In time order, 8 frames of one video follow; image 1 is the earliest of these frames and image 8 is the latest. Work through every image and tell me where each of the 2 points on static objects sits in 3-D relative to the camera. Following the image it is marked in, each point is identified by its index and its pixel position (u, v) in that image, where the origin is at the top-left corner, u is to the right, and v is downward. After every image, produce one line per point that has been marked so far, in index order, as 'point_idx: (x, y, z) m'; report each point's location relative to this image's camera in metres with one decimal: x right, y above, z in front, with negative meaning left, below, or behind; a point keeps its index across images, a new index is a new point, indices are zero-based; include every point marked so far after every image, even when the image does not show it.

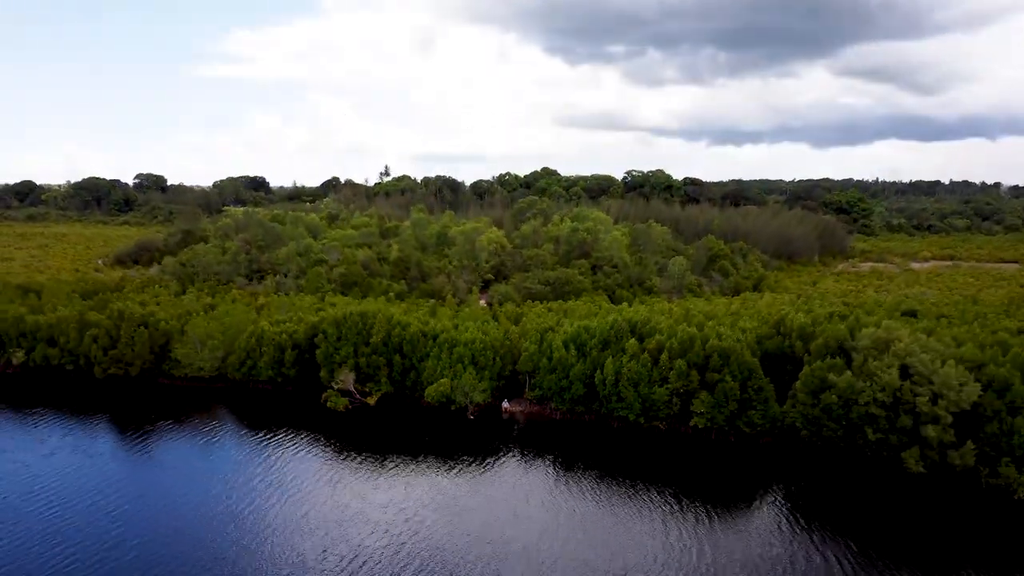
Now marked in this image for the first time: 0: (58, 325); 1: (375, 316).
0: (-10.4, -1.0, +19.0) m
1: (-2.9, -0.7, +17.6) m
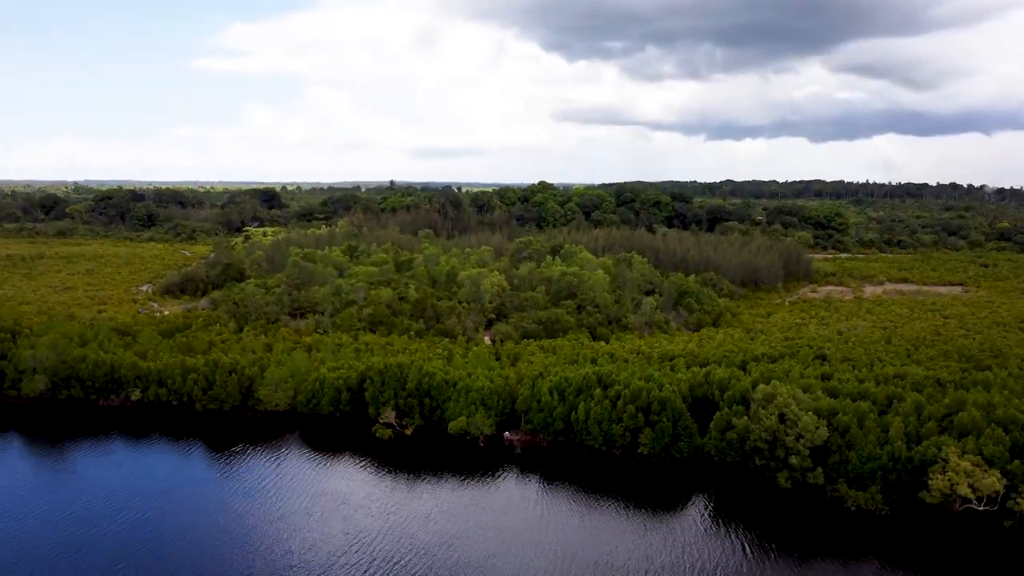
0: (-10.4, -2.6, +24.6) m
1: (-2.9, -2.3, +23.2) m
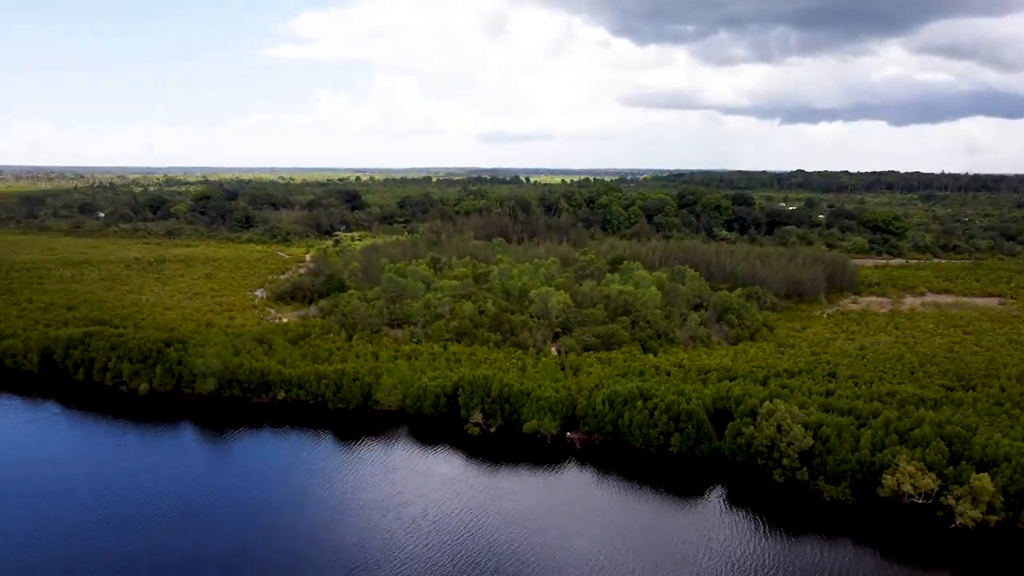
0: (-8.0, -3.5, +31.4) m
1: (-0.7, -3.3, +29.5) m
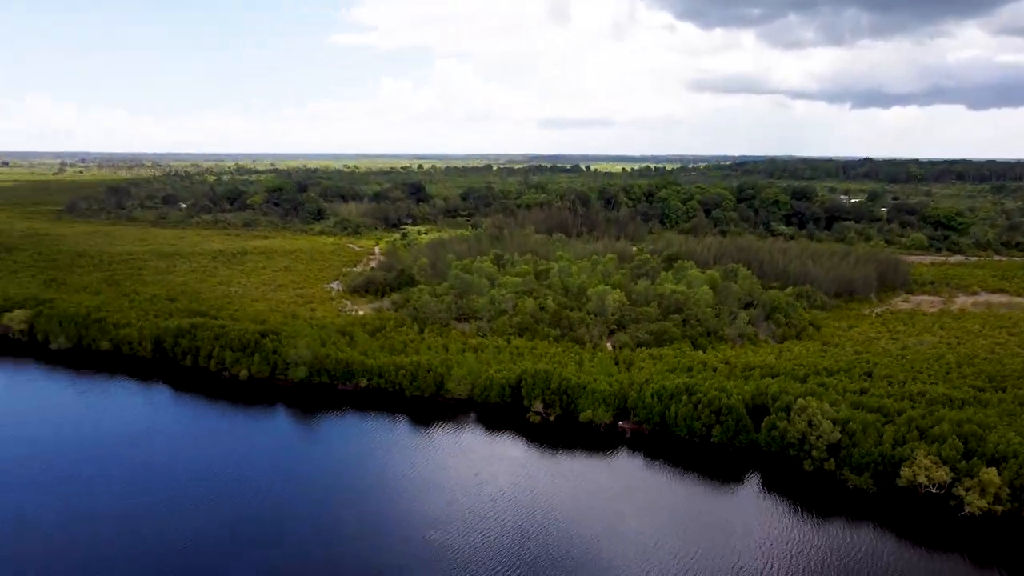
0: (-5.6, -3.4, +35.2) m
1: (+1.6, -3.4, +32.7) m
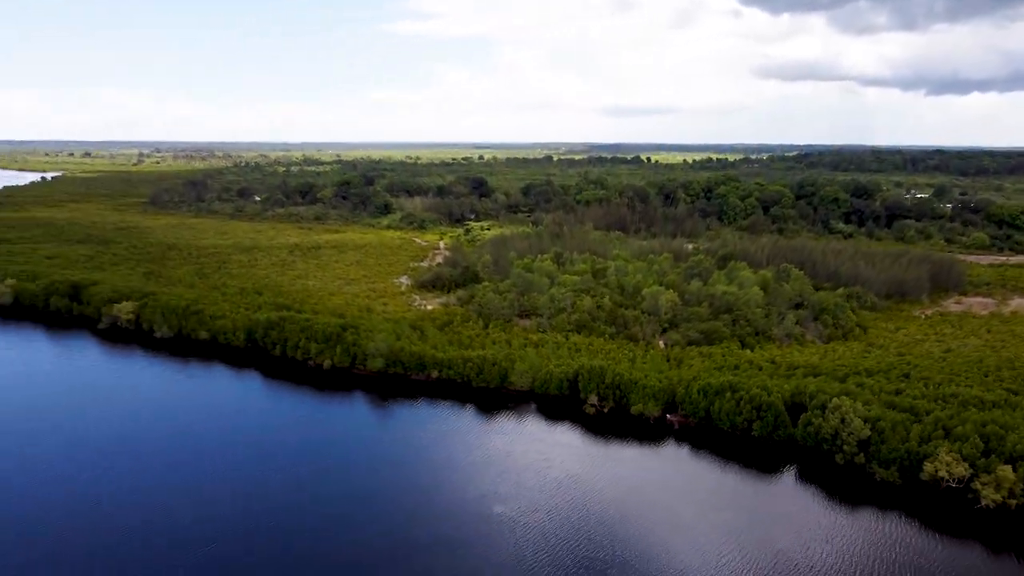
0: (-2.9, -3.4, +38.6) m
1: (+4.1, -3.5, +35.6) m
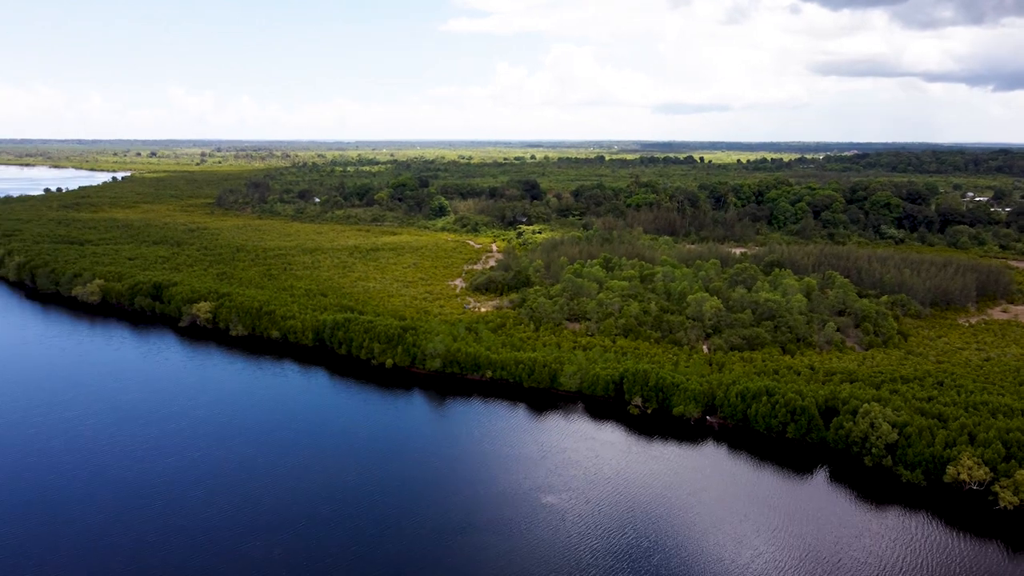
0: (-0.4, -3.7, +41.3) m
1: (+6.4, -3.9, +37.8) m
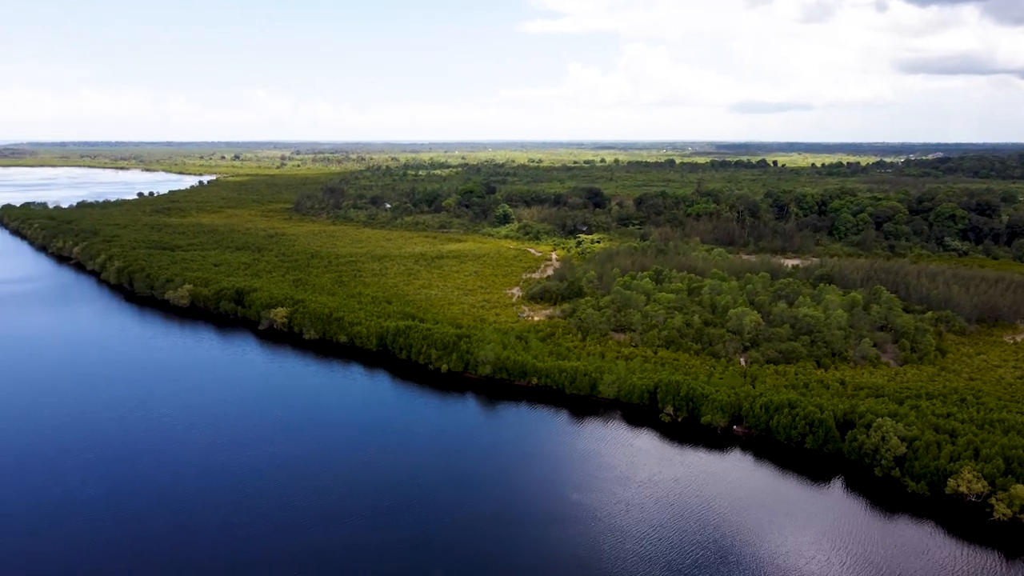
0: (+2.0, -4.5, +44.6) m
1: (+8.5, -4.7, +40.6) m
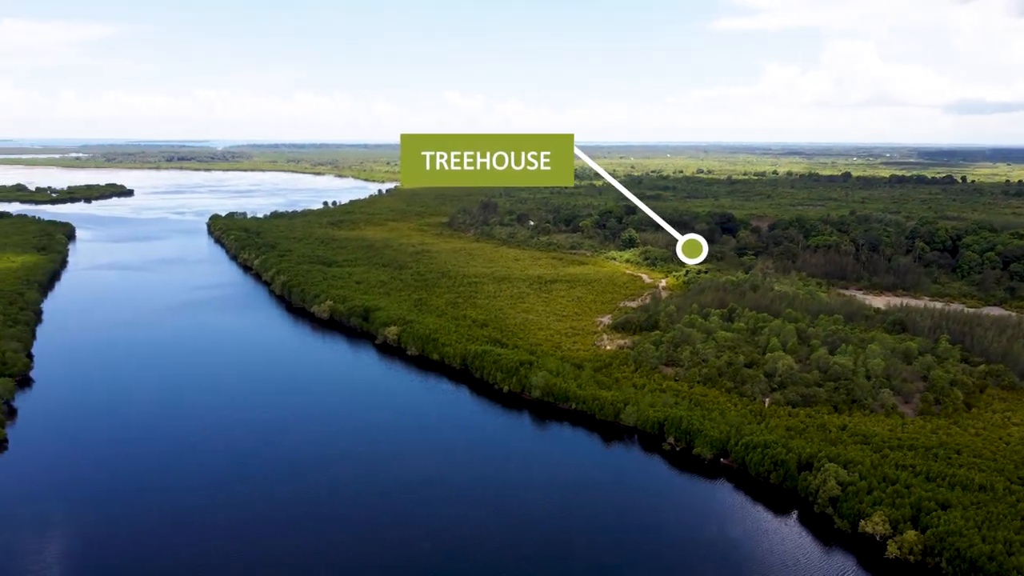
0: (+5.0, -7.1, +53.0) m
1: (+10.4, -7.6, +47.7) m
